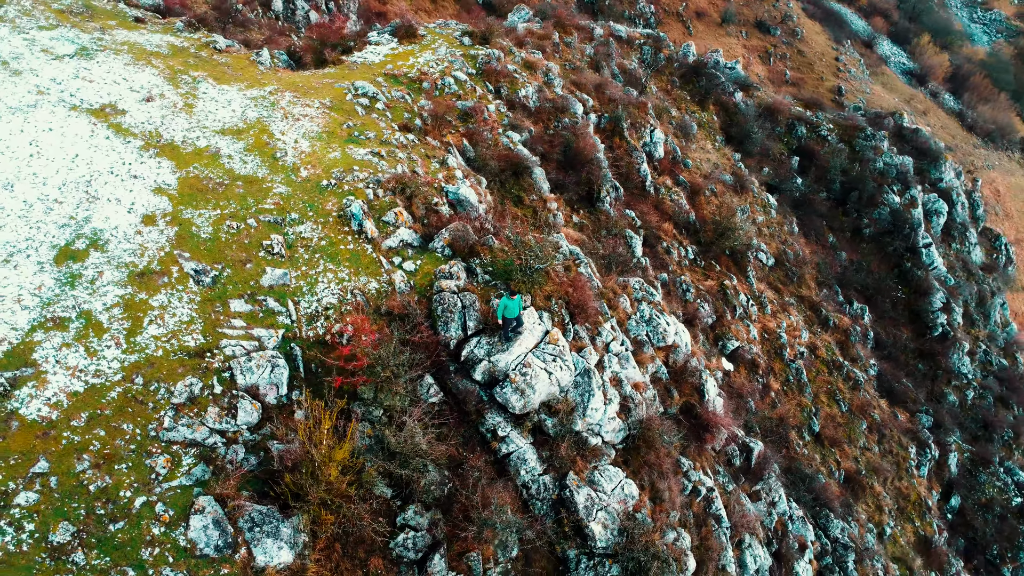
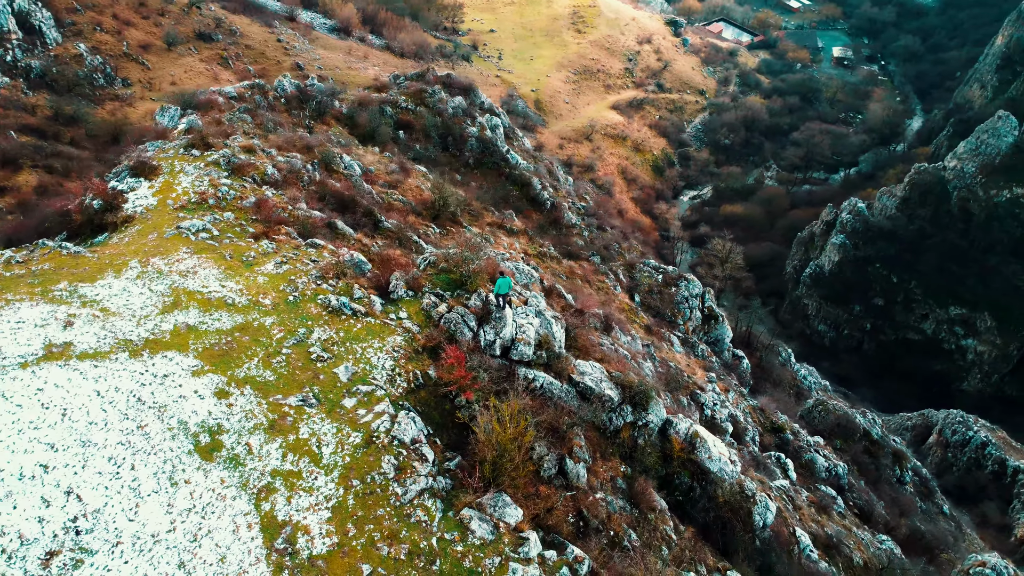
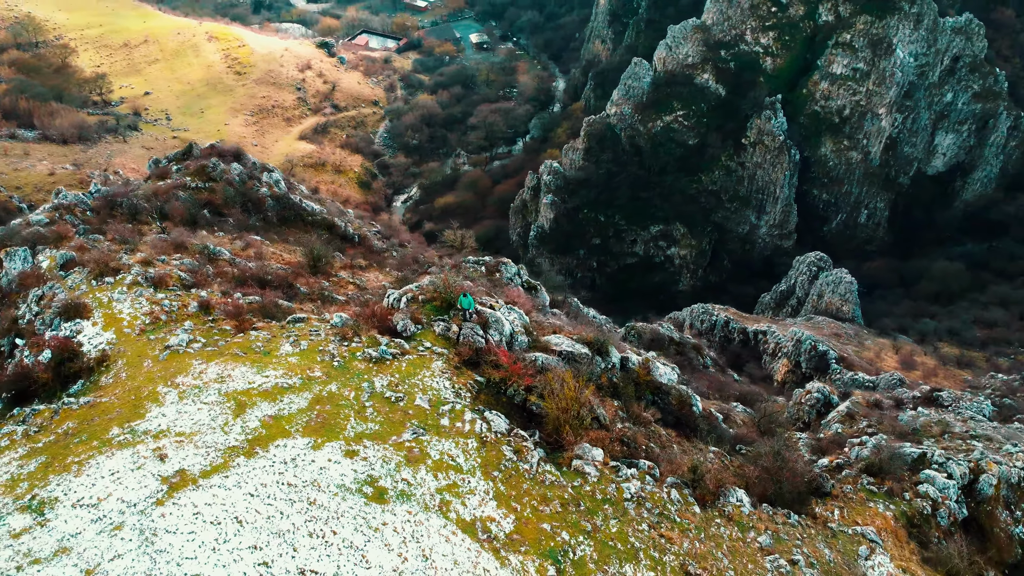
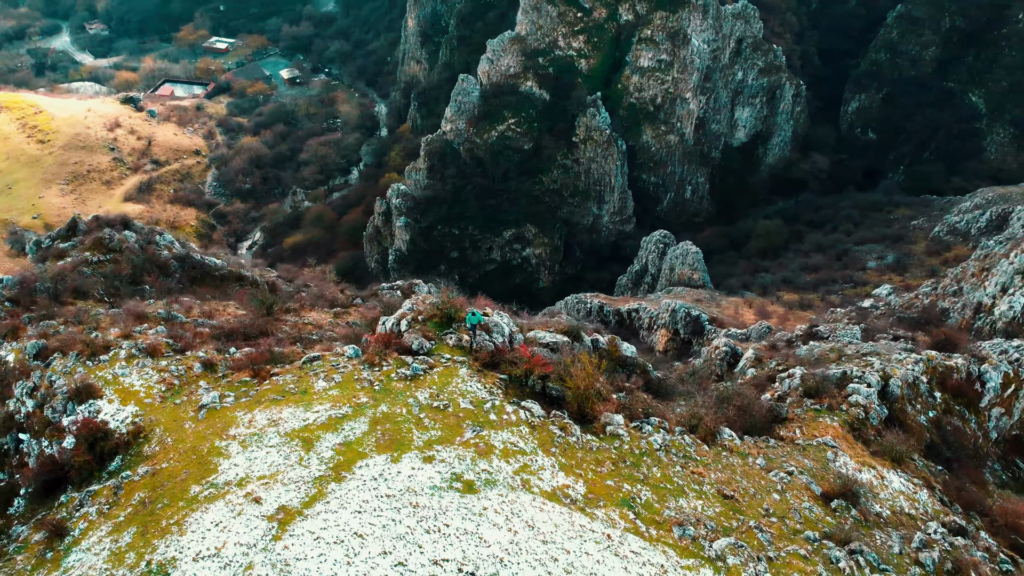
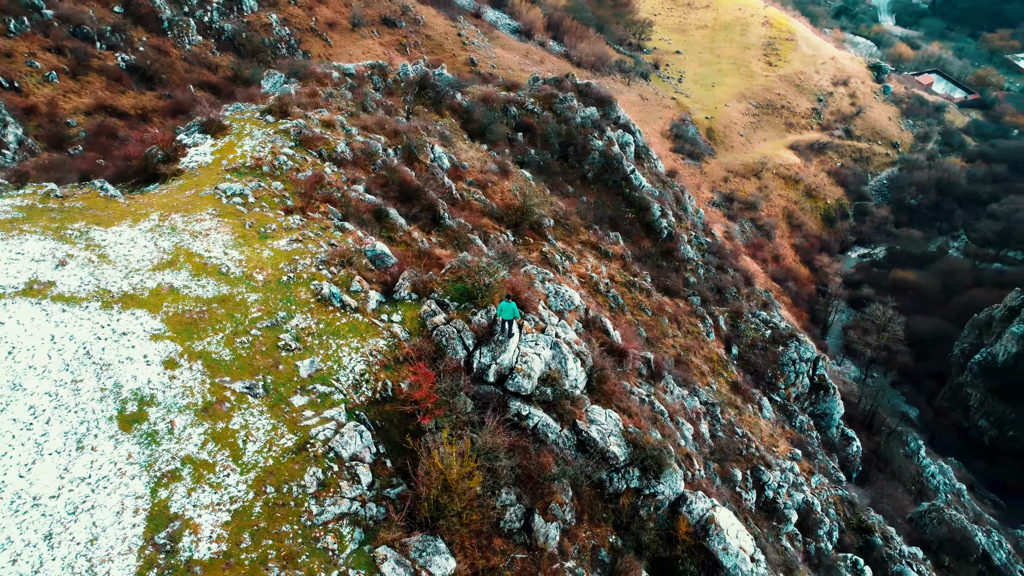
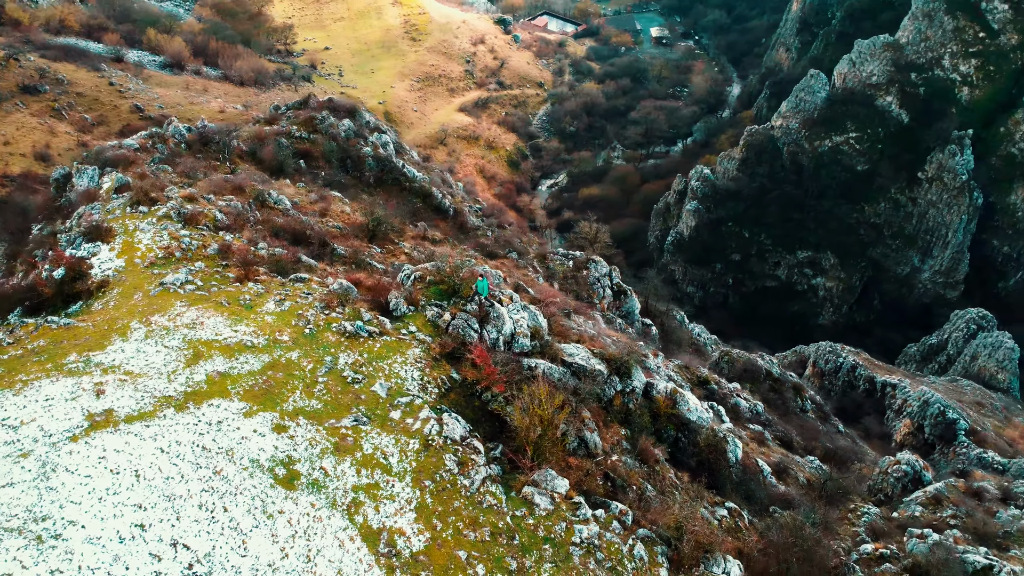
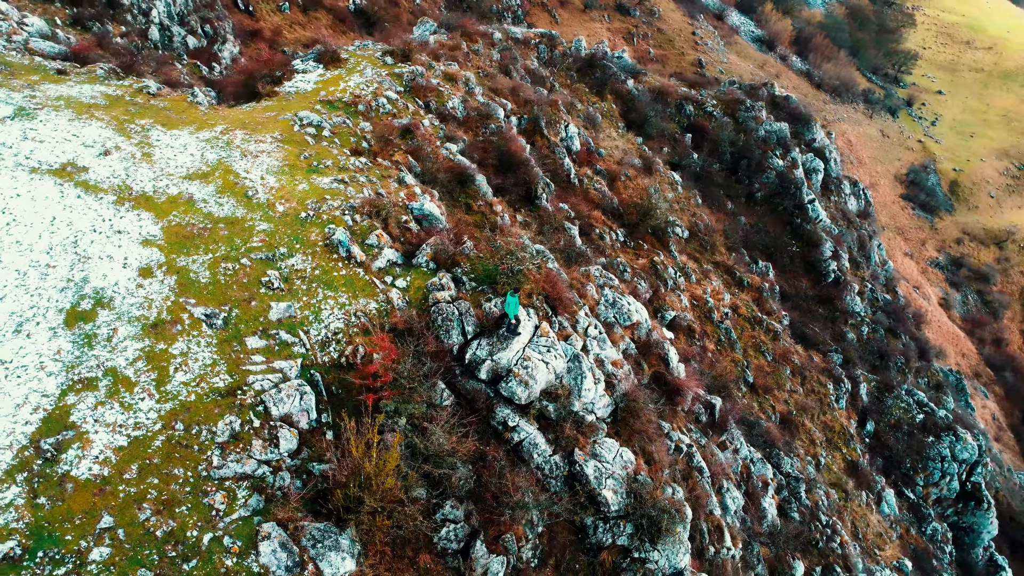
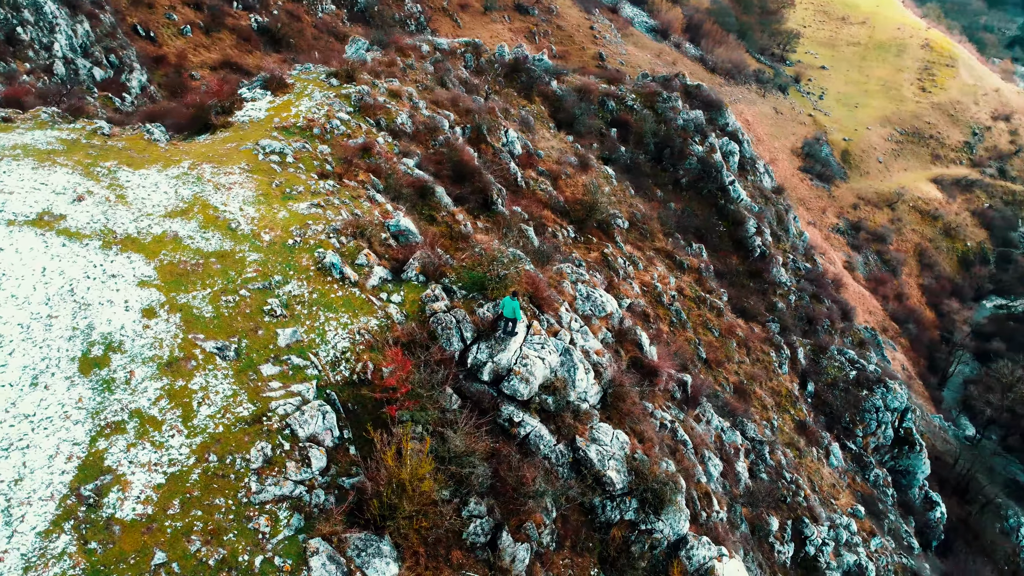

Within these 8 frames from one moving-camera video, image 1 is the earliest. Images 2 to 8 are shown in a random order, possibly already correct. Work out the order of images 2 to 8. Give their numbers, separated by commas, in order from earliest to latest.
7, 8, 5, 2, 6, 3, 4
